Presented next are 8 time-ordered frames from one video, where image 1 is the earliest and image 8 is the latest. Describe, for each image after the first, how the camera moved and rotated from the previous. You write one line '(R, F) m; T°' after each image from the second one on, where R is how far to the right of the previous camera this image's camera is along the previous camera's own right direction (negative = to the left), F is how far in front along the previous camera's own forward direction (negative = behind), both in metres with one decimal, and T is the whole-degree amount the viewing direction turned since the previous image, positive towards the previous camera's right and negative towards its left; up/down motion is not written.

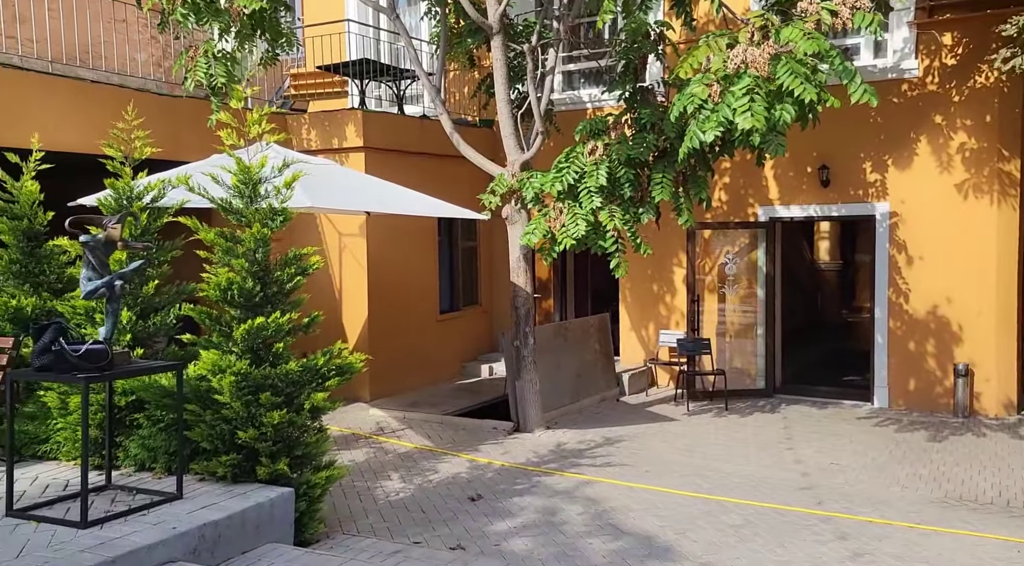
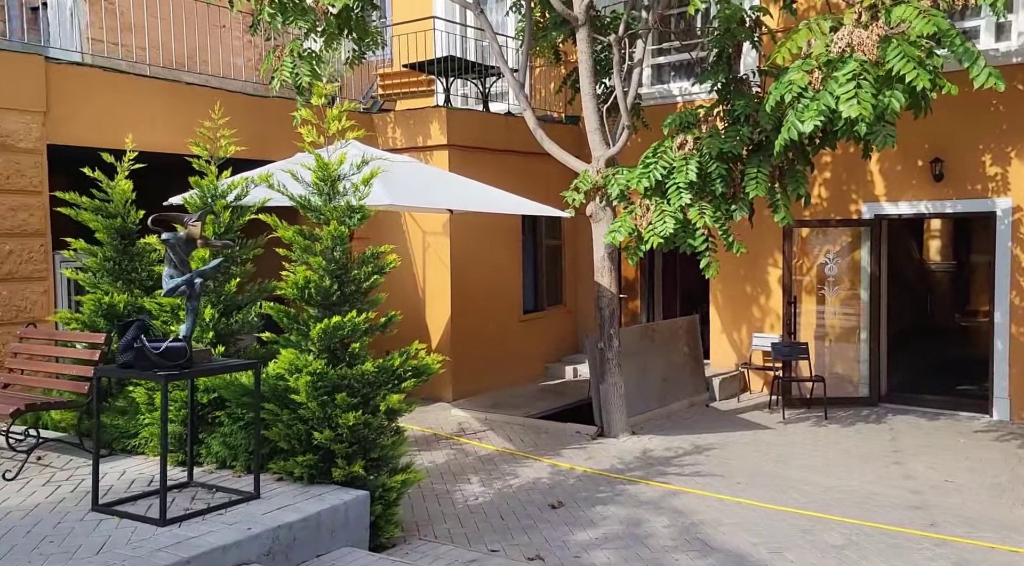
(0.0, +0.2) m; -5°
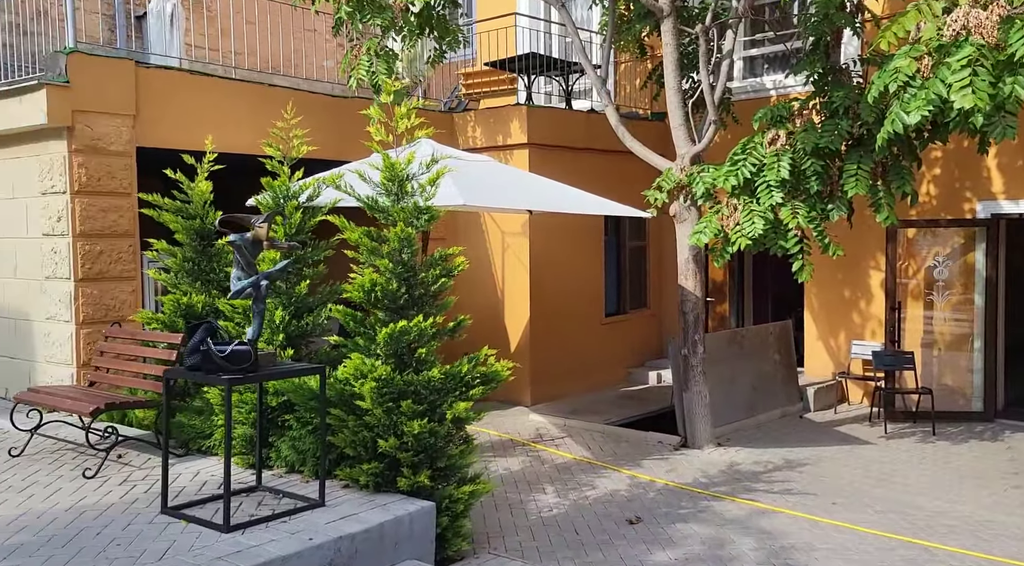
(+0.1, +0.3) m; -5°
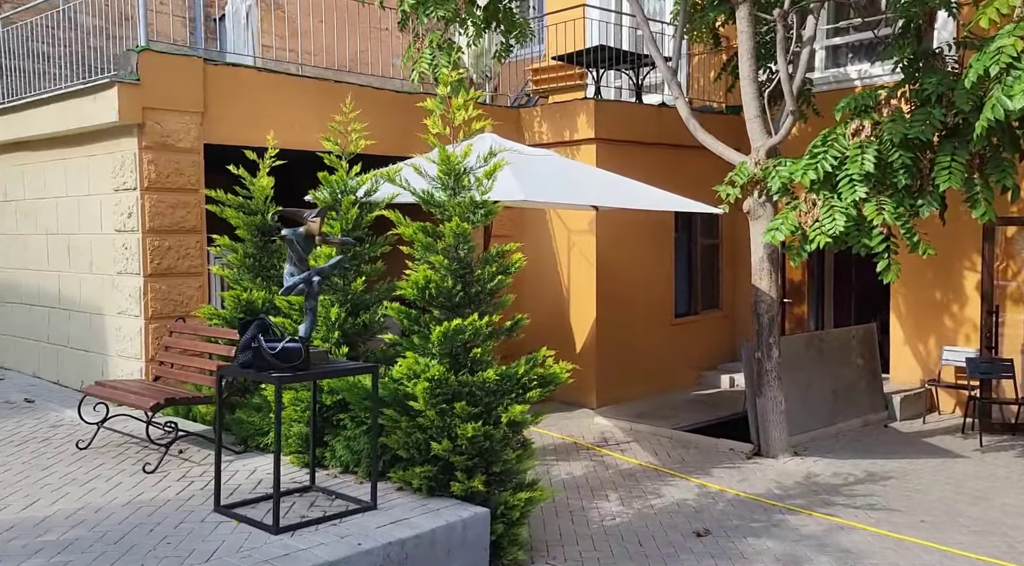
(+0.1, +0.3) m; -4°
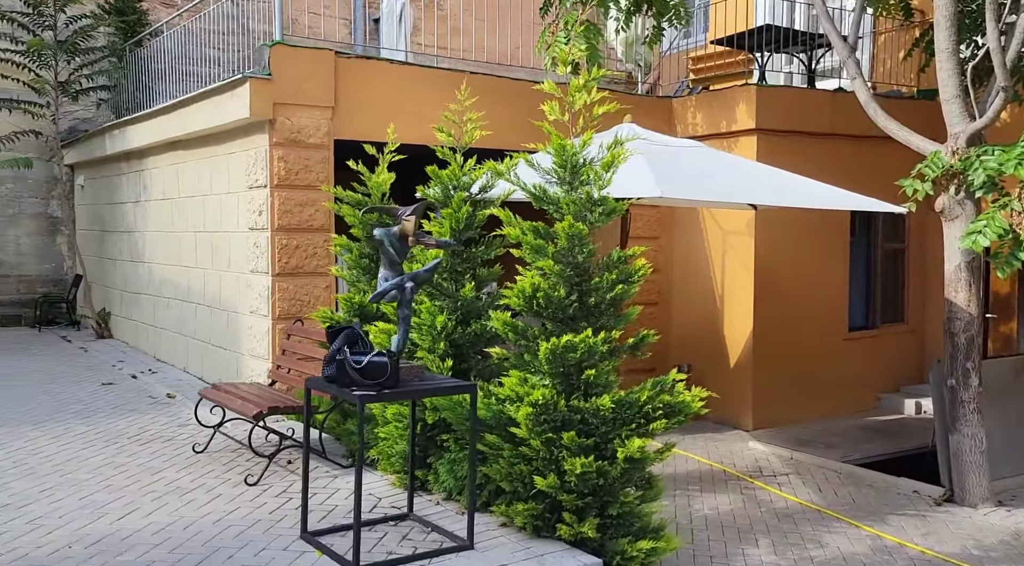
(+0.3, +0.9) m; -10°
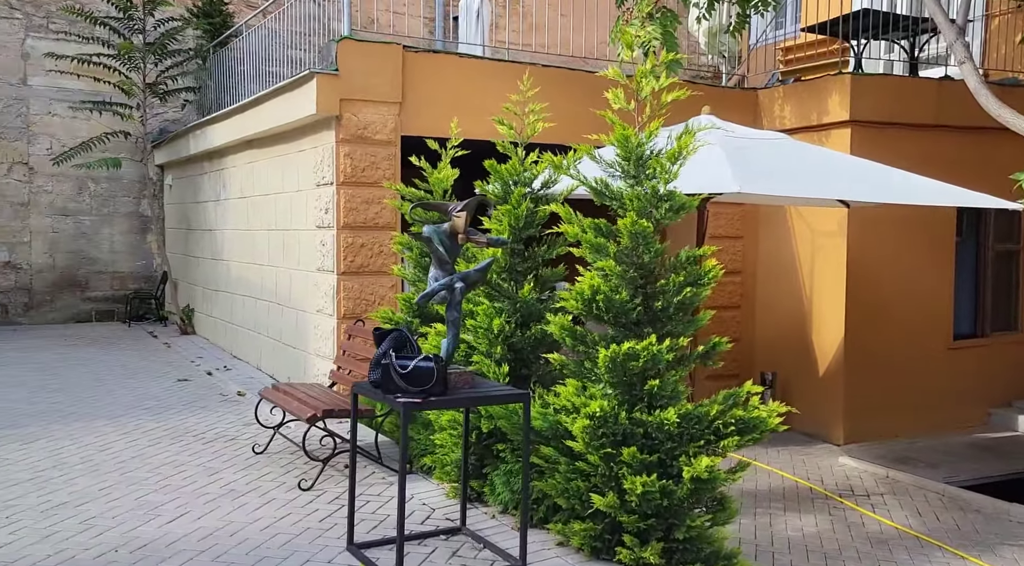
(+0.2, +0.4) m; -5°
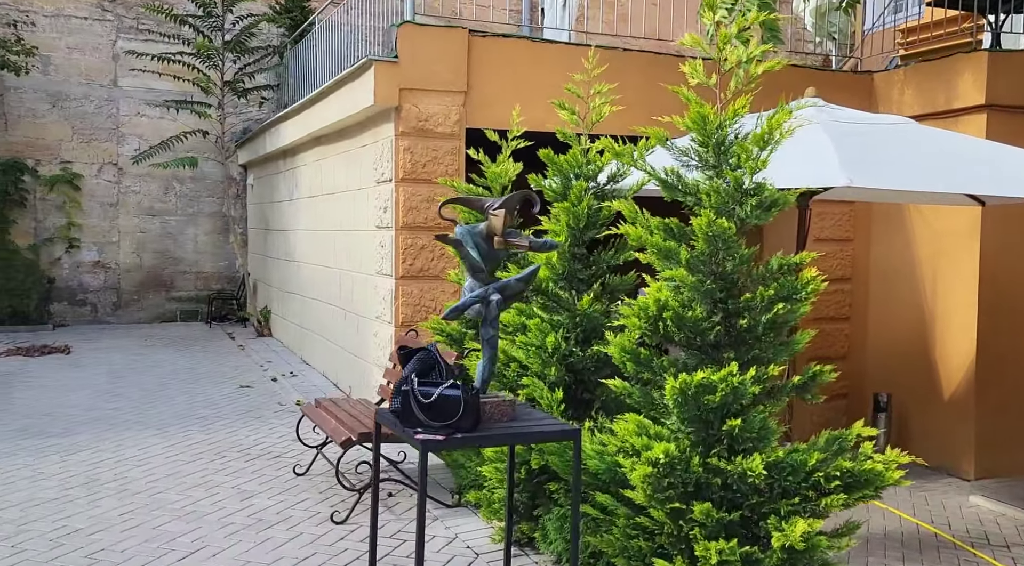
(+0.2, +0.8) m; -6°
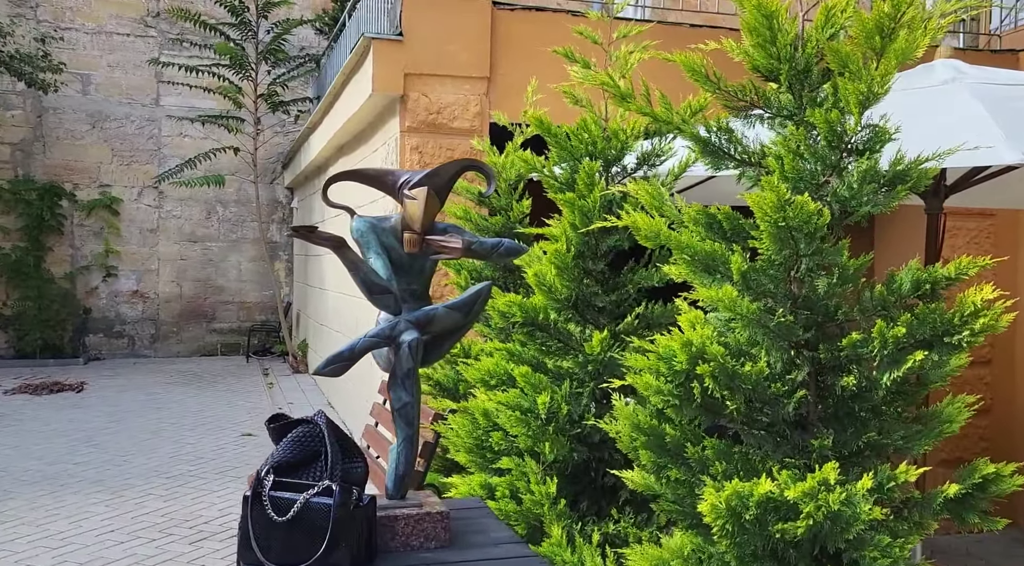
(+0.4, +1.7) m; -5°
